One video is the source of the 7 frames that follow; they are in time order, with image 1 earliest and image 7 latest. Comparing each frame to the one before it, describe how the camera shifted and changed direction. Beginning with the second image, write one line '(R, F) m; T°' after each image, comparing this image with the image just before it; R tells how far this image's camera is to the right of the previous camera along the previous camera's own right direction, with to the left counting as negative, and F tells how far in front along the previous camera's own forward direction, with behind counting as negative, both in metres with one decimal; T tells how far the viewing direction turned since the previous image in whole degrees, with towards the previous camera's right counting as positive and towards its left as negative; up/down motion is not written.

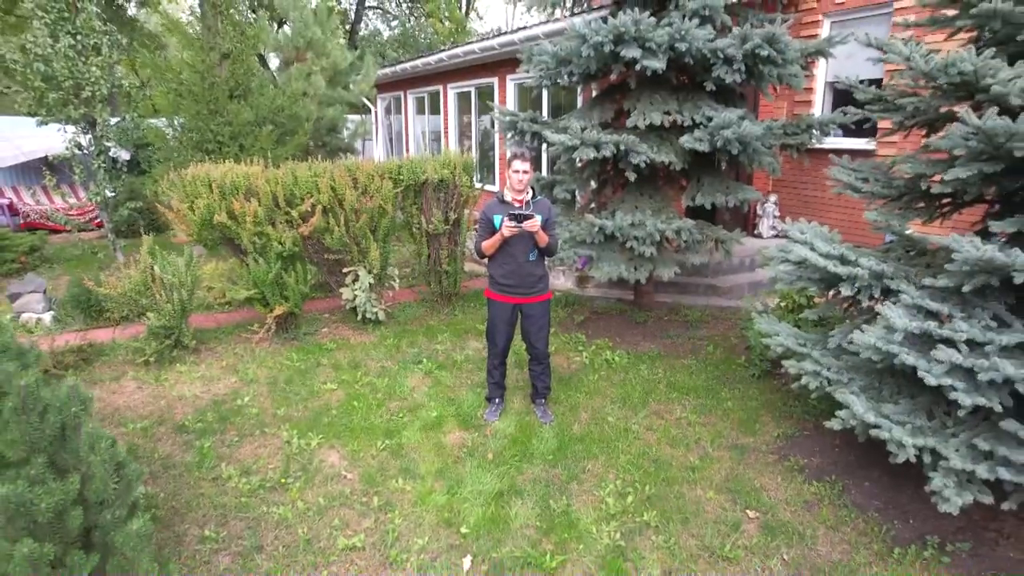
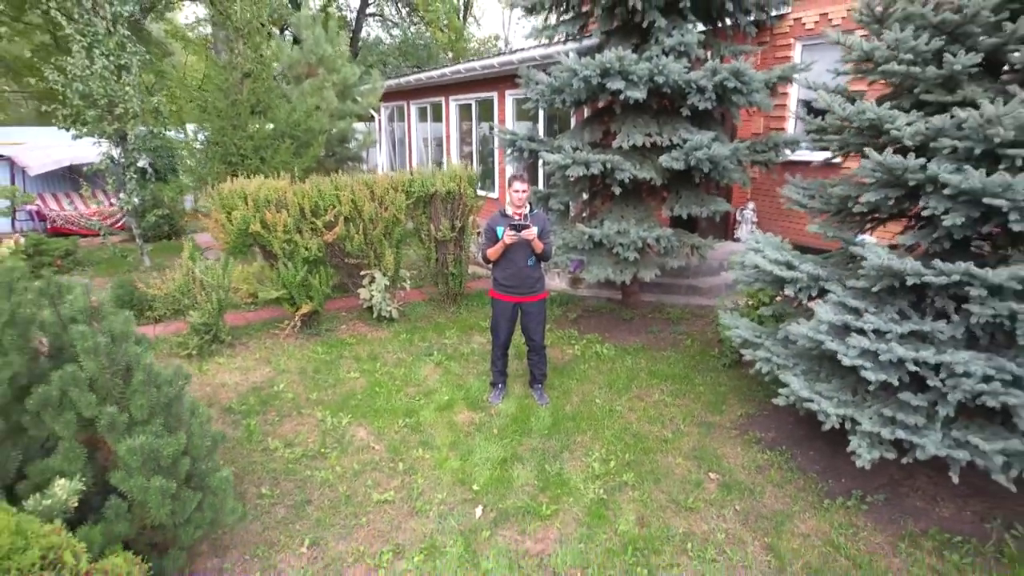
(0.0, -0.6) m; 0°
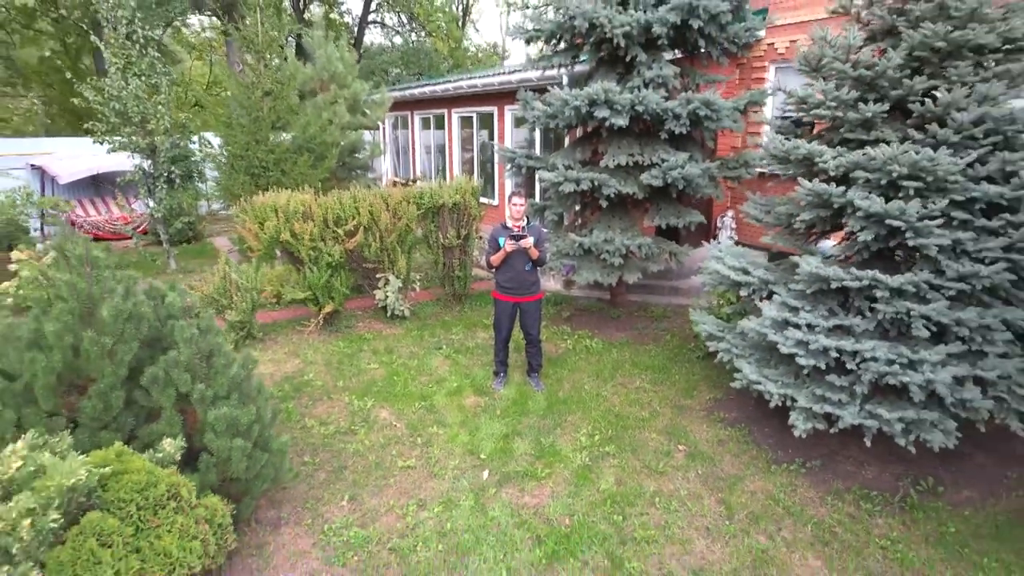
(0.0, -0.7) m; 0°
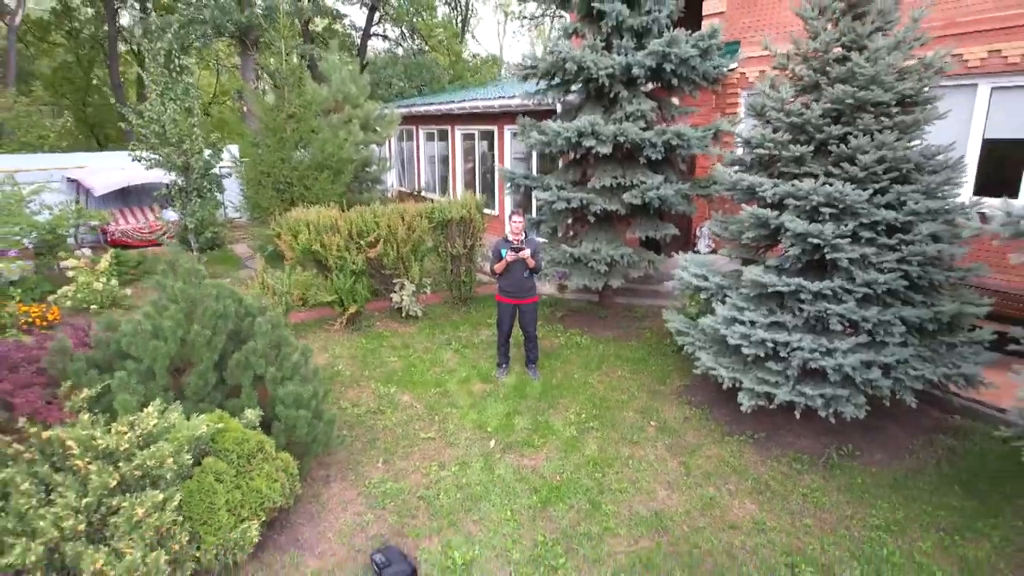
(0.0, -0.9) m; 0°
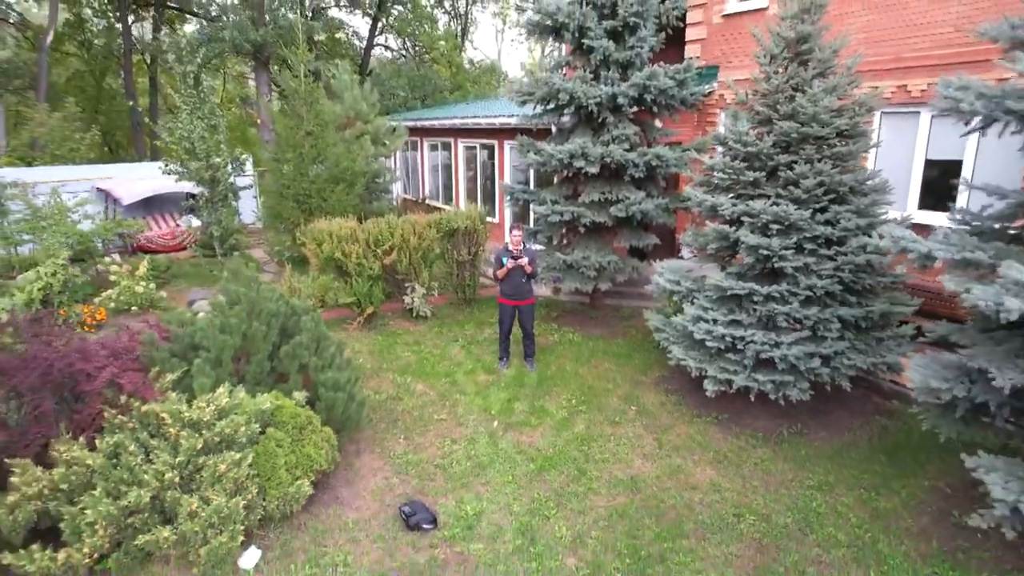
(0.0, -0.9) m; 0°
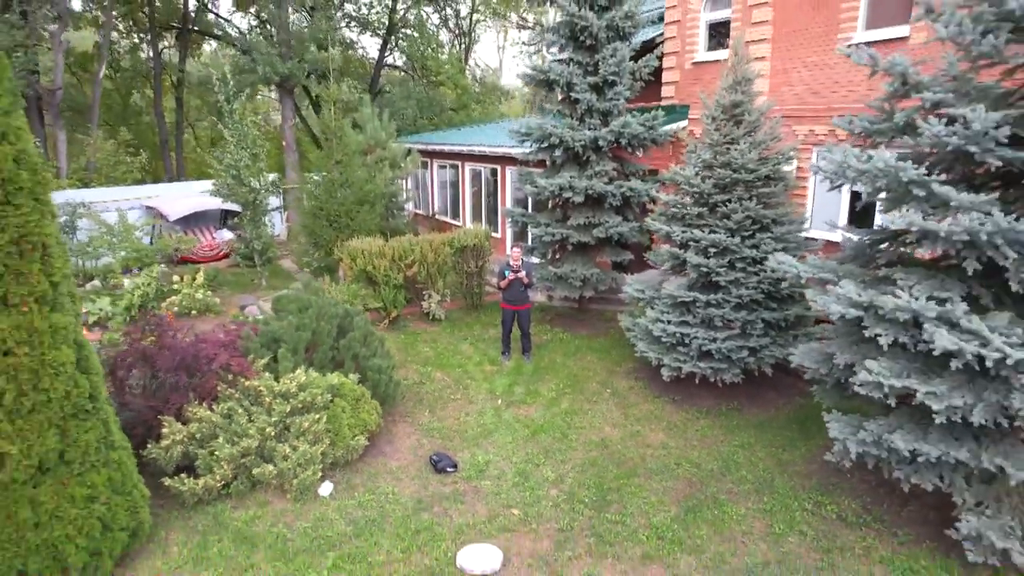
(0.0, -1.6) m; 0°
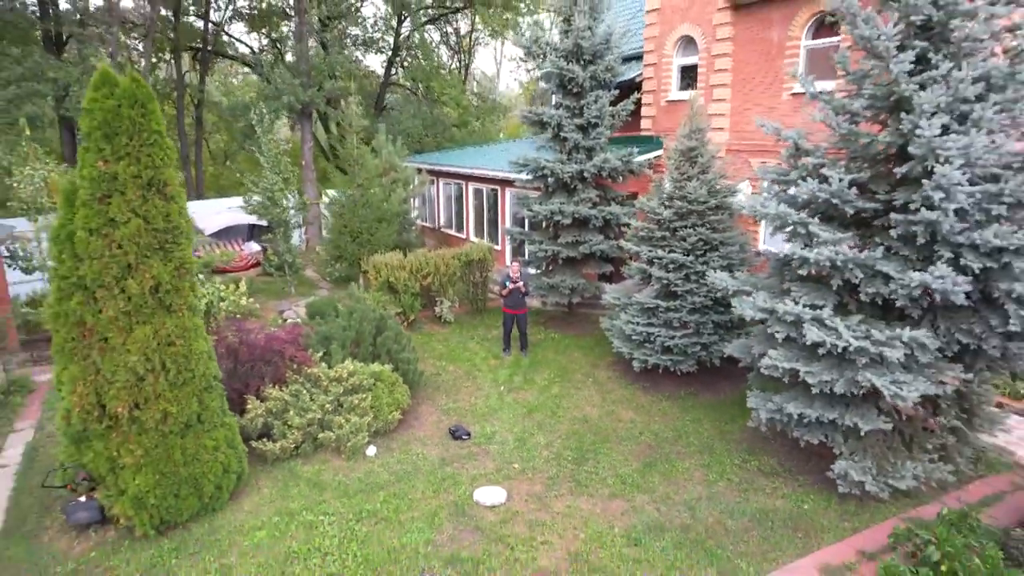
(0.0, -1.7) m; 0°
